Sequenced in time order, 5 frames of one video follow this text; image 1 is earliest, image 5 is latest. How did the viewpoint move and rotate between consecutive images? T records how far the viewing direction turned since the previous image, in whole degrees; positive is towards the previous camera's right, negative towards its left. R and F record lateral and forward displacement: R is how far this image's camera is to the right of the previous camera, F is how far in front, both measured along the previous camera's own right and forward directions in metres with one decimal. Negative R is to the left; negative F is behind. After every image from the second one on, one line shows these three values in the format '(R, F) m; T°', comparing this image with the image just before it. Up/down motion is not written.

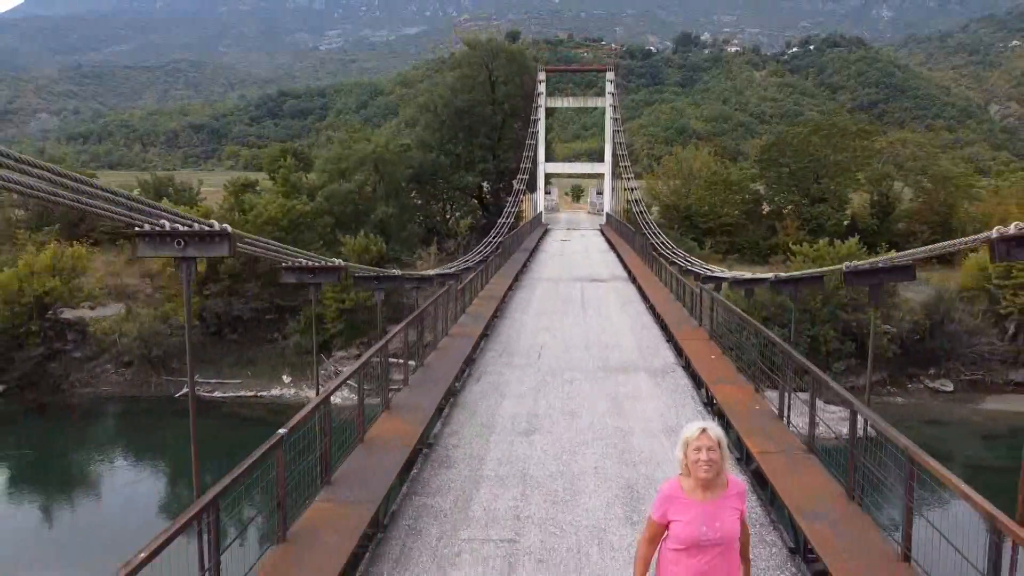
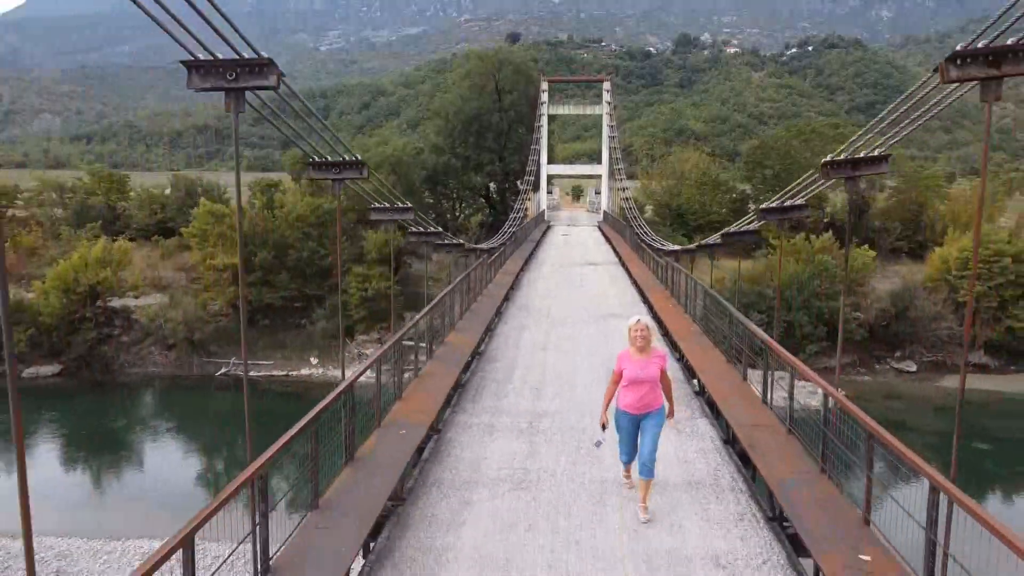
(-0.2, -2.7) m; 0°
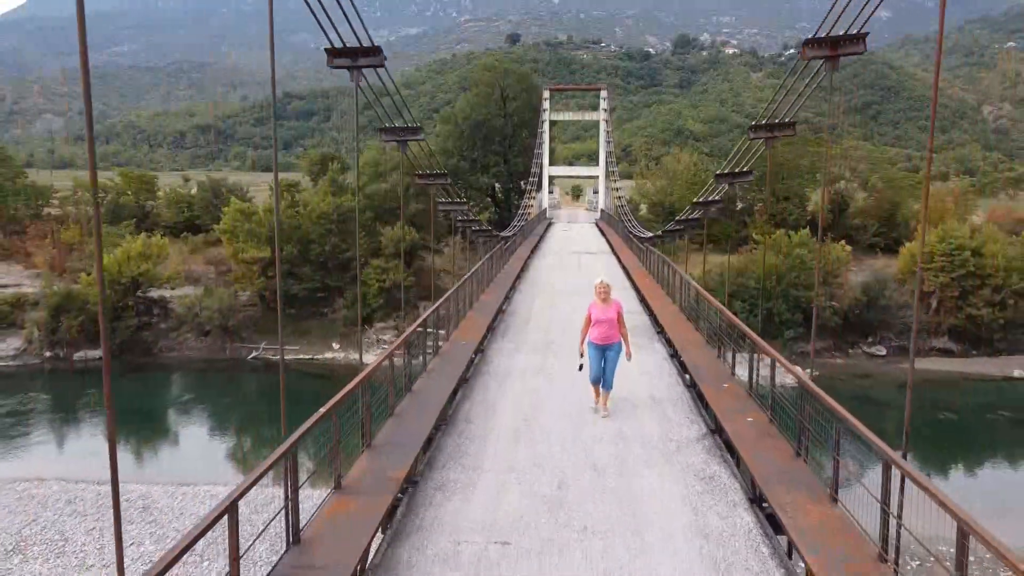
(-0.2, -2.7) m; 0°
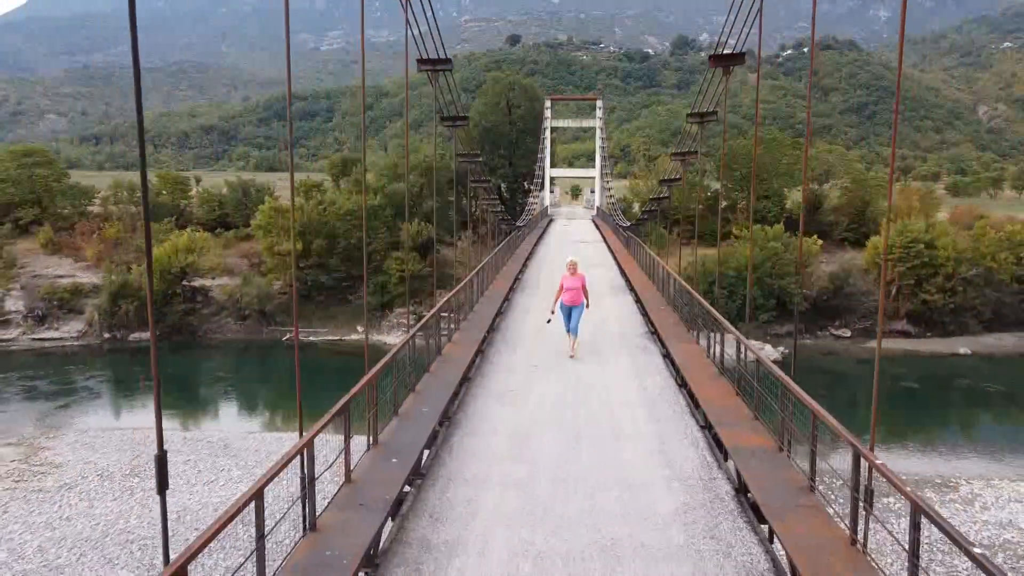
(-0.2, -3.8) m; 0°
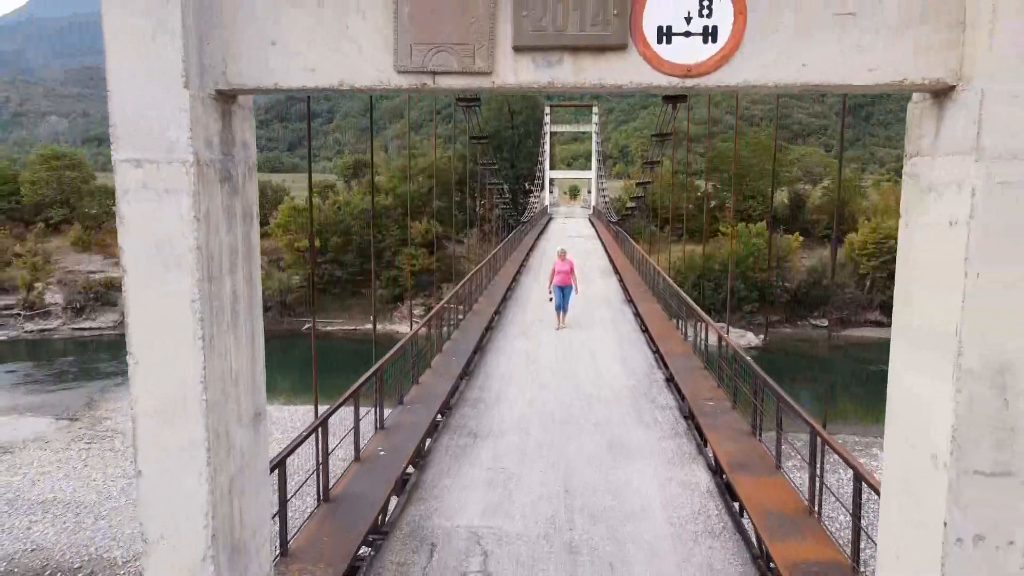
(-0.1, -2.7) m; 0°
